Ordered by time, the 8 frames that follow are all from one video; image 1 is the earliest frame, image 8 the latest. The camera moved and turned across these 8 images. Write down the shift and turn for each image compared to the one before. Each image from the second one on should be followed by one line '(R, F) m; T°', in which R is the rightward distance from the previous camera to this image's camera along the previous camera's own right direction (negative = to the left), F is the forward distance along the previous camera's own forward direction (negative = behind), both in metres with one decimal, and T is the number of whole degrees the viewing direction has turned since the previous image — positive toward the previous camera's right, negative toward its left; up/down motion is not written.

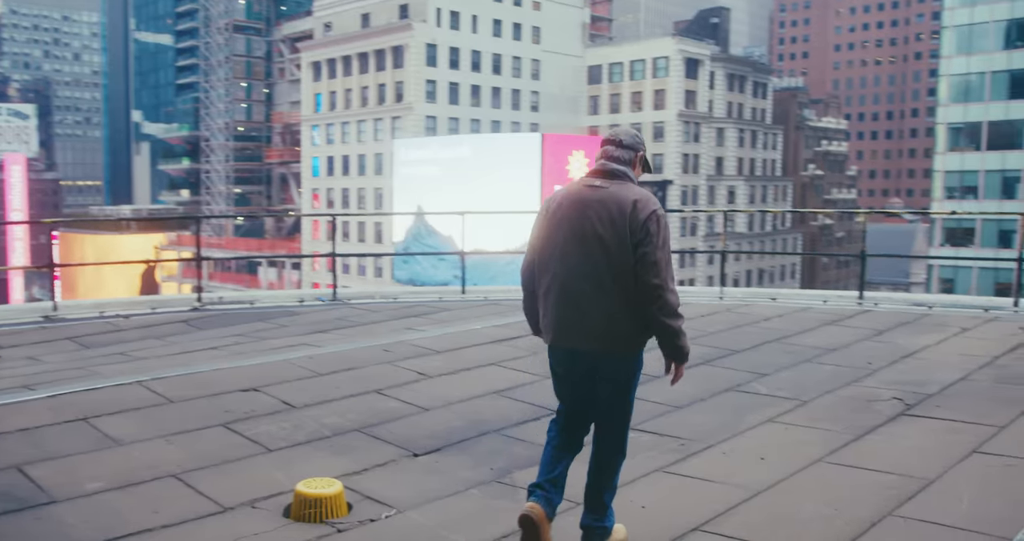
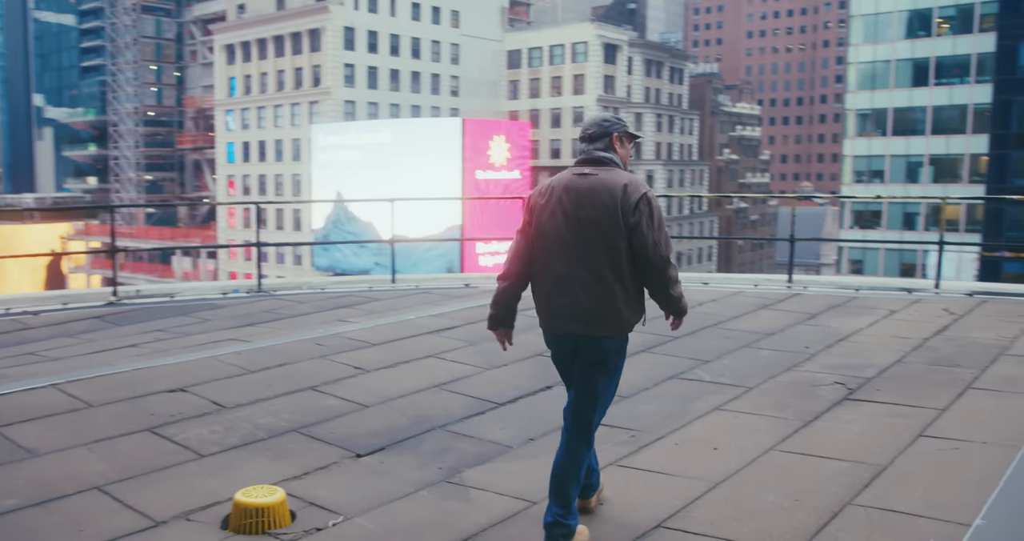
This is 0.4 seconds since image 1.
(-0.1, +0.2) m; +5°
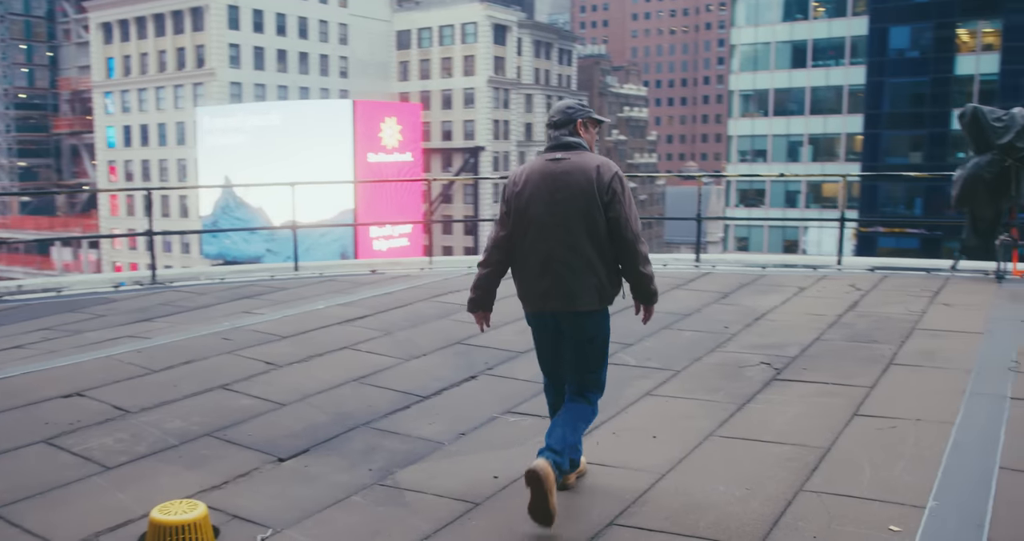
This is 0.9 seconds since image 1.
(-0.2, +0.3) m; +6°
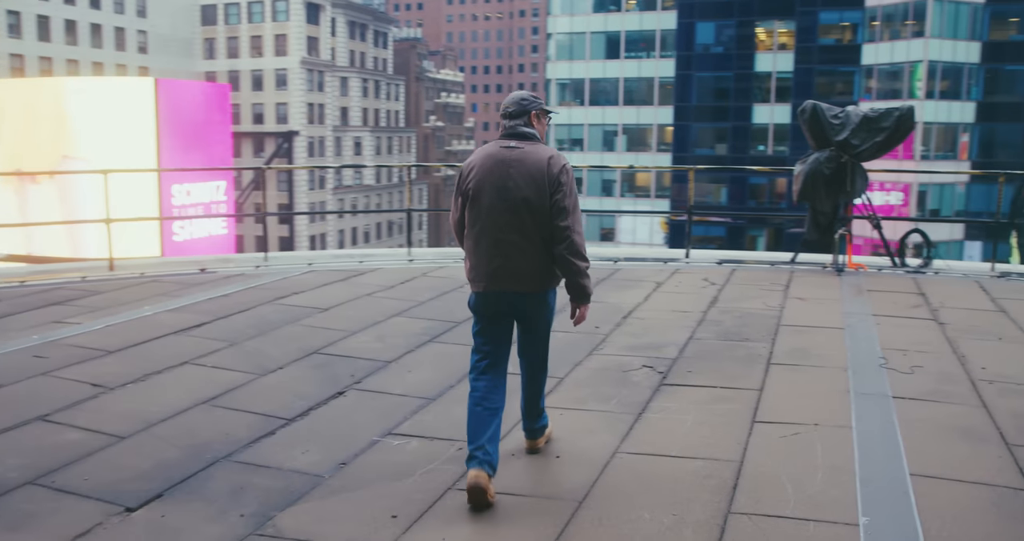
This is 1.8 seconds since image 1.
(-0.3, +0.5) m; +11°
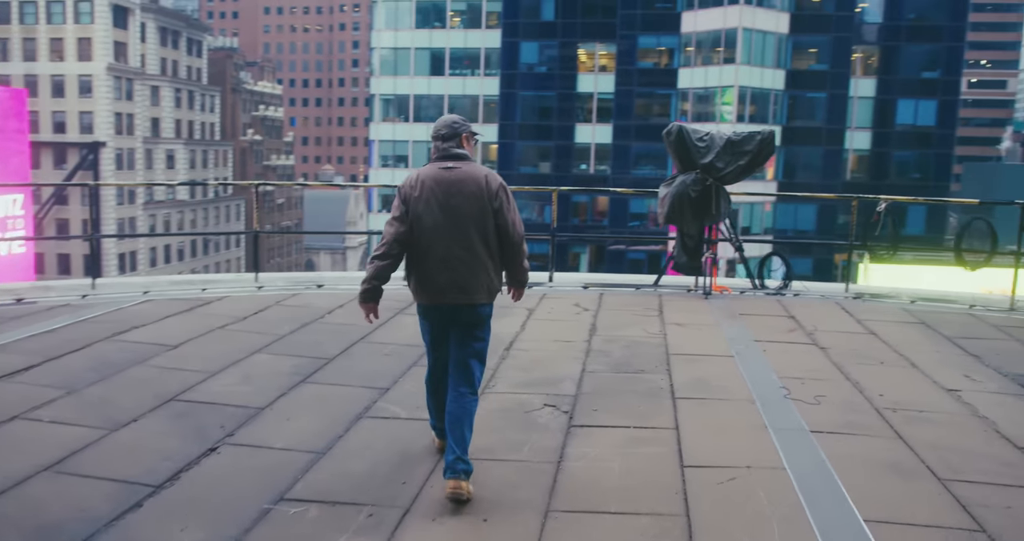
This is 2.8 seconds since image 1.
(-0.4, +0.6) m; +11°
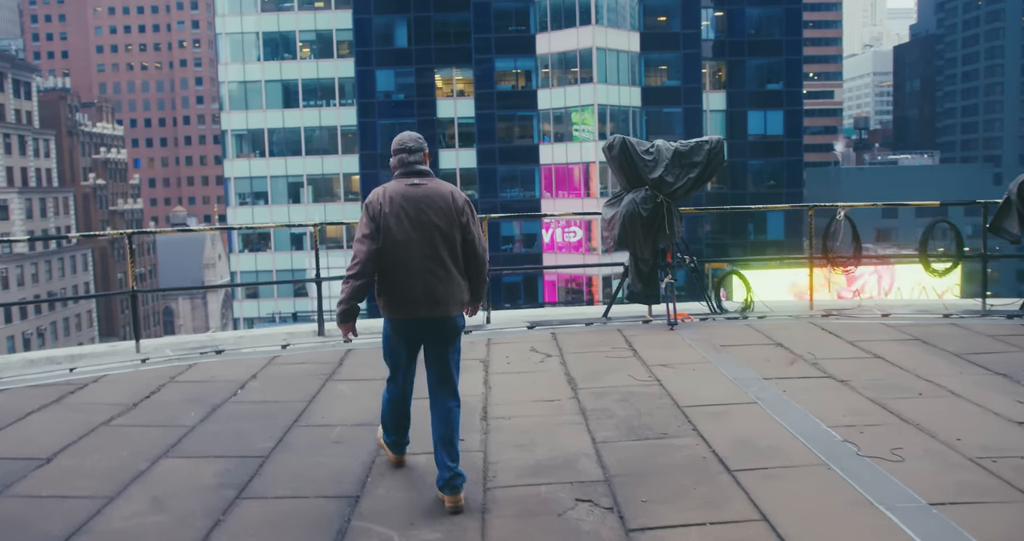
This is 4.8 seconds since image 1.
(-0.6, +1.4) m; +8°
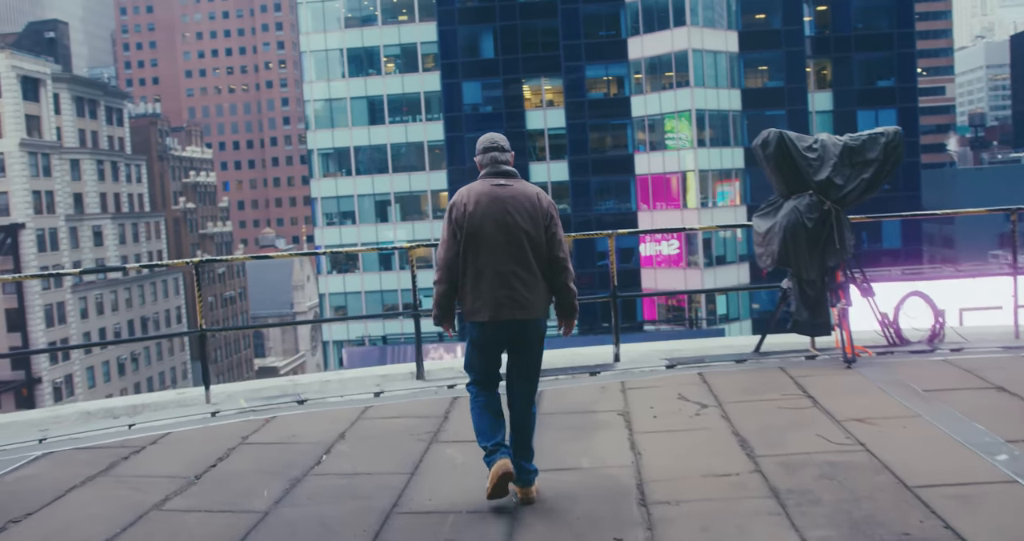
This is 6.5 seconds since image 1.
(-0.3, +1.3) m; -5°
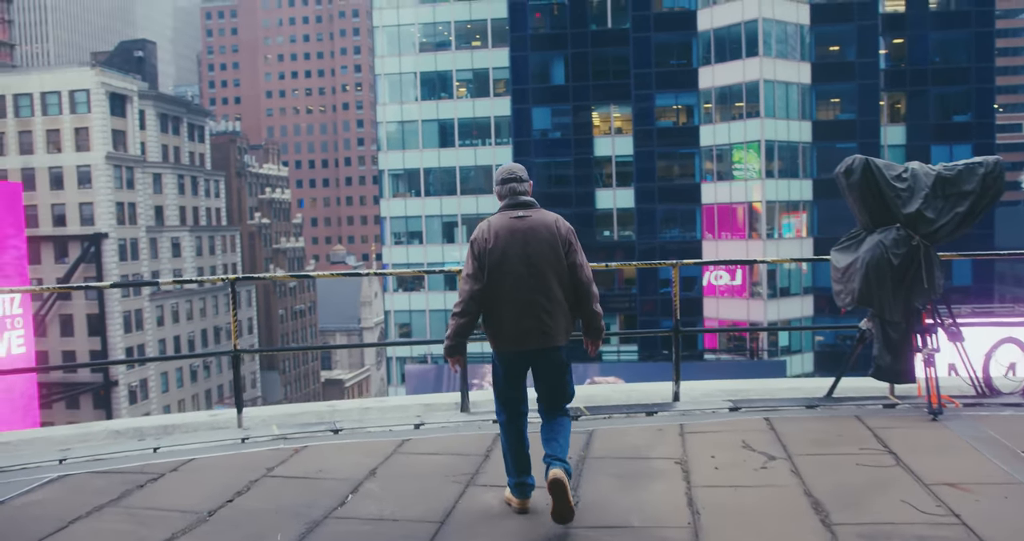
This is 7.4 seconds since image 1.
(+0.1, +0.5) m; -4°
